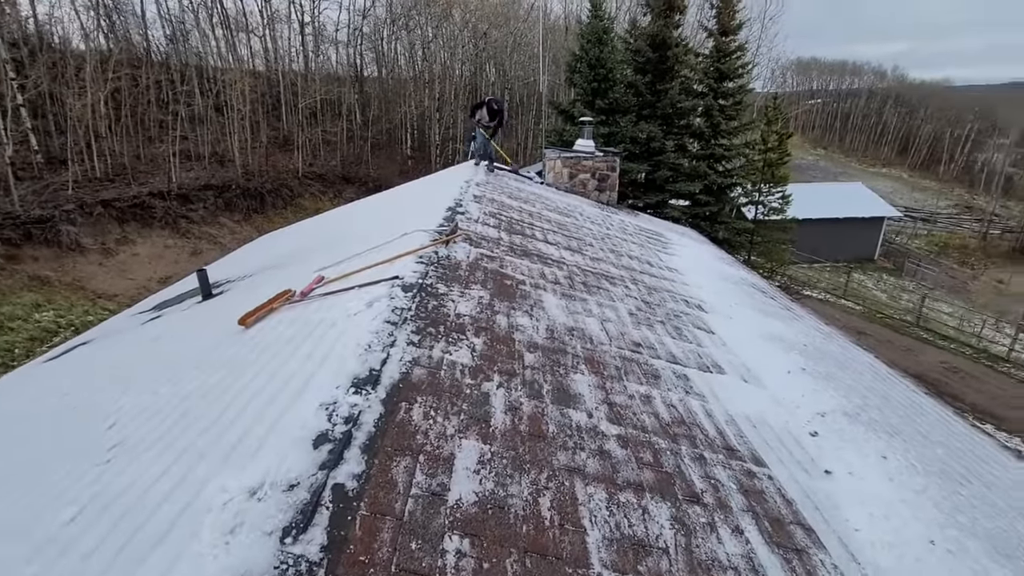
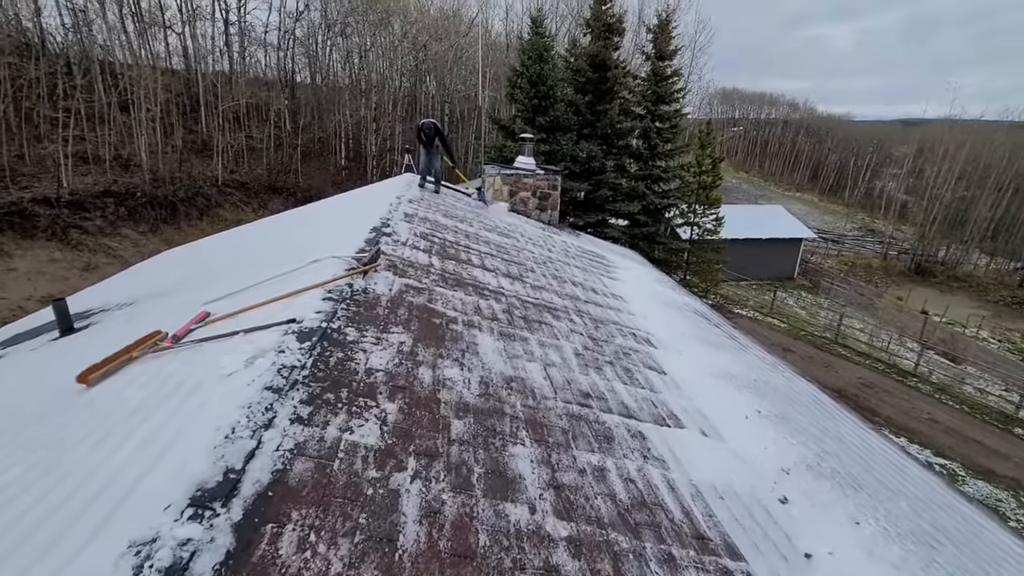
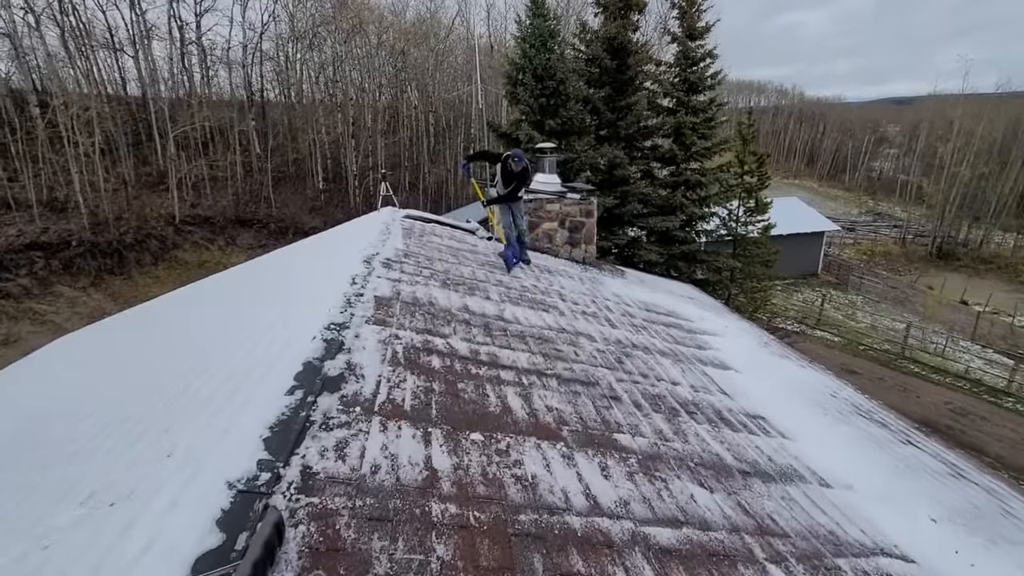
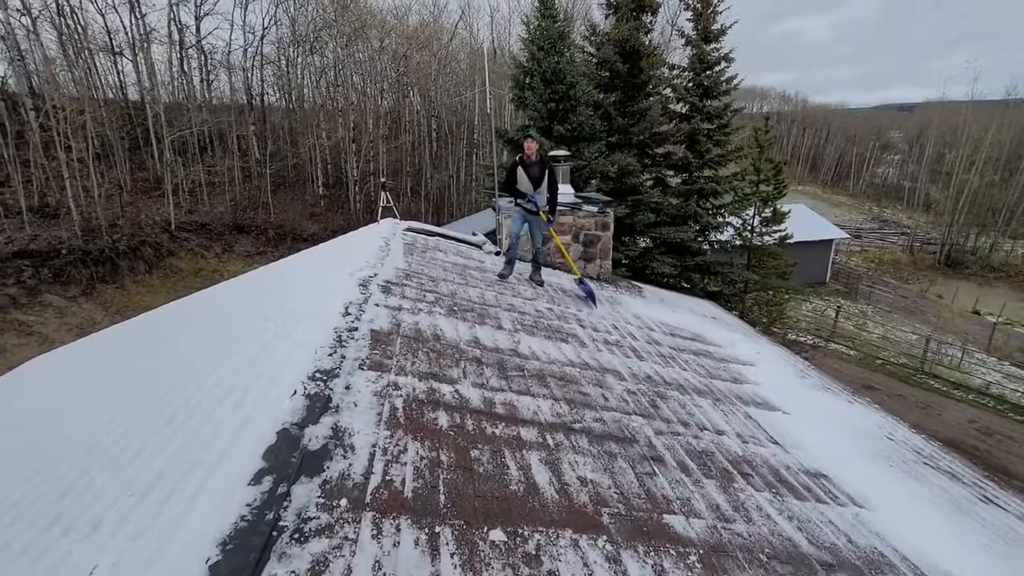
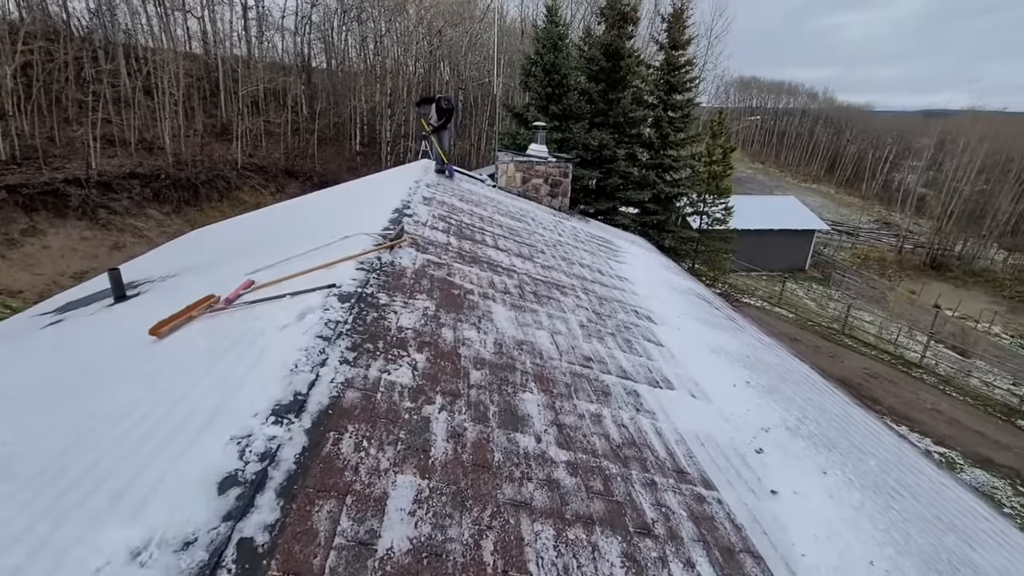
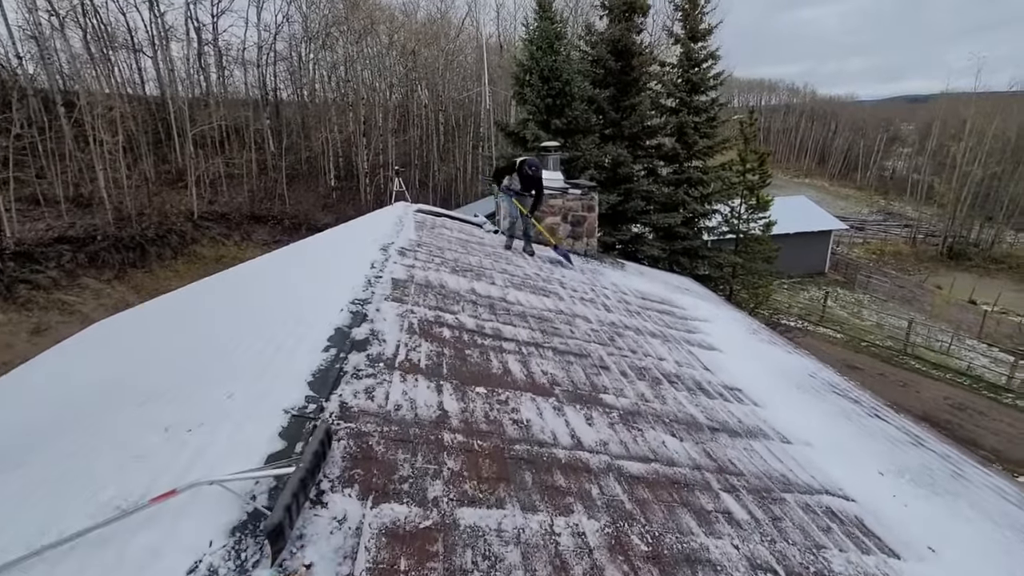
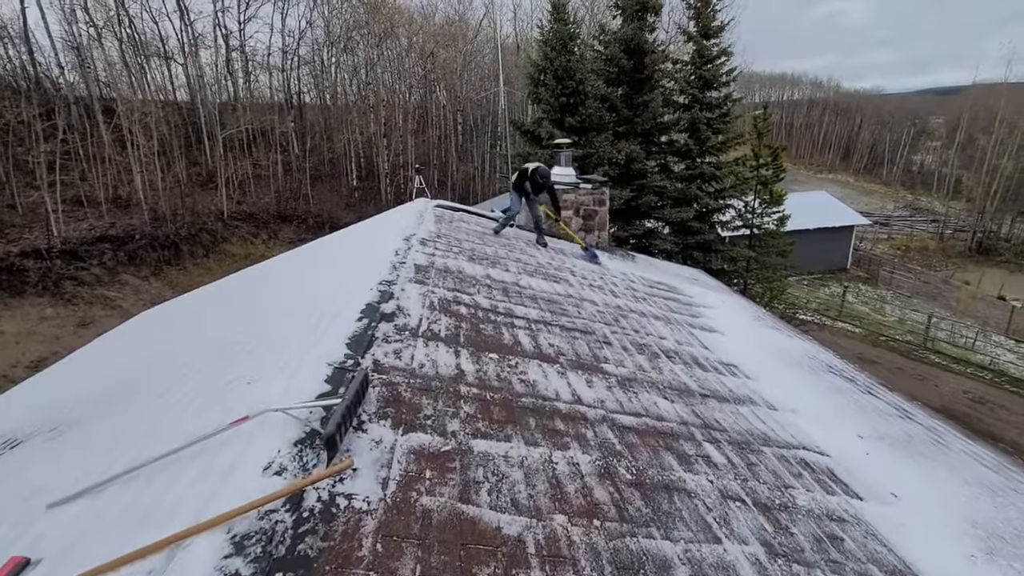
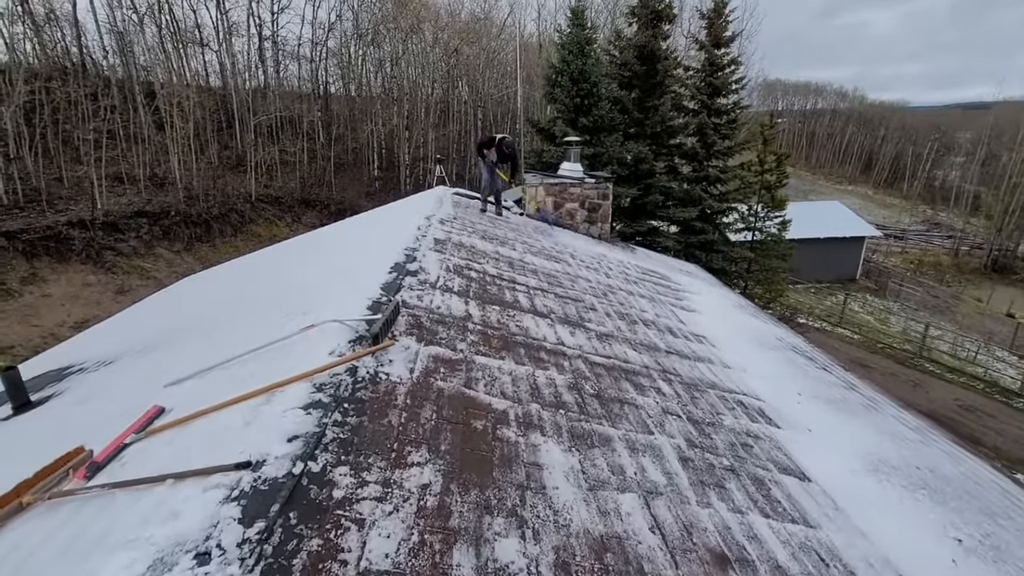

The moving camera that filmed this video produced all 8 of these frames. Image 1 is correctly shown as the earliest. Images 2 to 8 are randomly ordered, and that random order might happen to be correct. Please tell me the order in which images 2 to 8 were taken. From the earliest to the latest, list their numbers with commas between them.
5, 2, 8, 7, 6, 3, 4
